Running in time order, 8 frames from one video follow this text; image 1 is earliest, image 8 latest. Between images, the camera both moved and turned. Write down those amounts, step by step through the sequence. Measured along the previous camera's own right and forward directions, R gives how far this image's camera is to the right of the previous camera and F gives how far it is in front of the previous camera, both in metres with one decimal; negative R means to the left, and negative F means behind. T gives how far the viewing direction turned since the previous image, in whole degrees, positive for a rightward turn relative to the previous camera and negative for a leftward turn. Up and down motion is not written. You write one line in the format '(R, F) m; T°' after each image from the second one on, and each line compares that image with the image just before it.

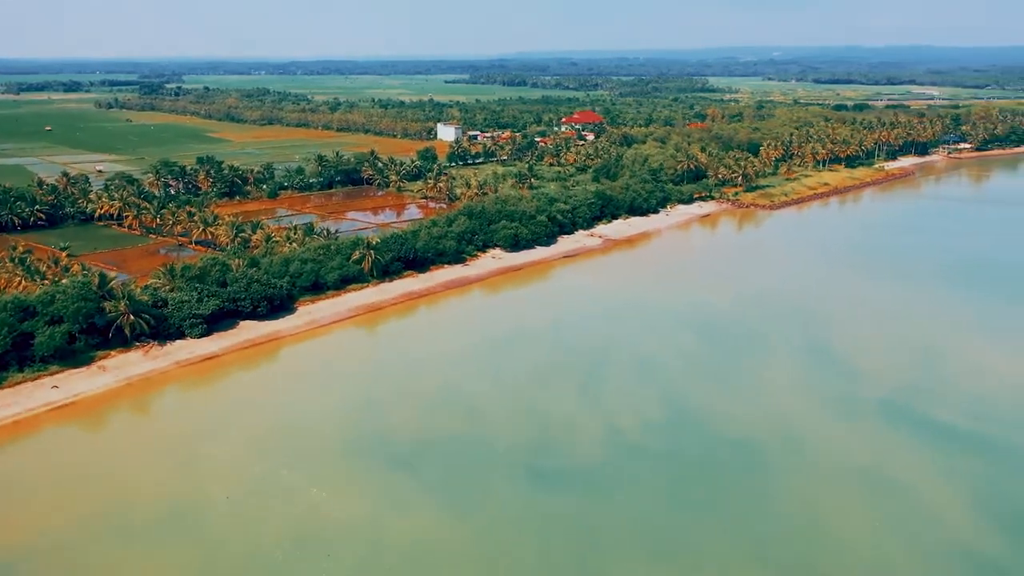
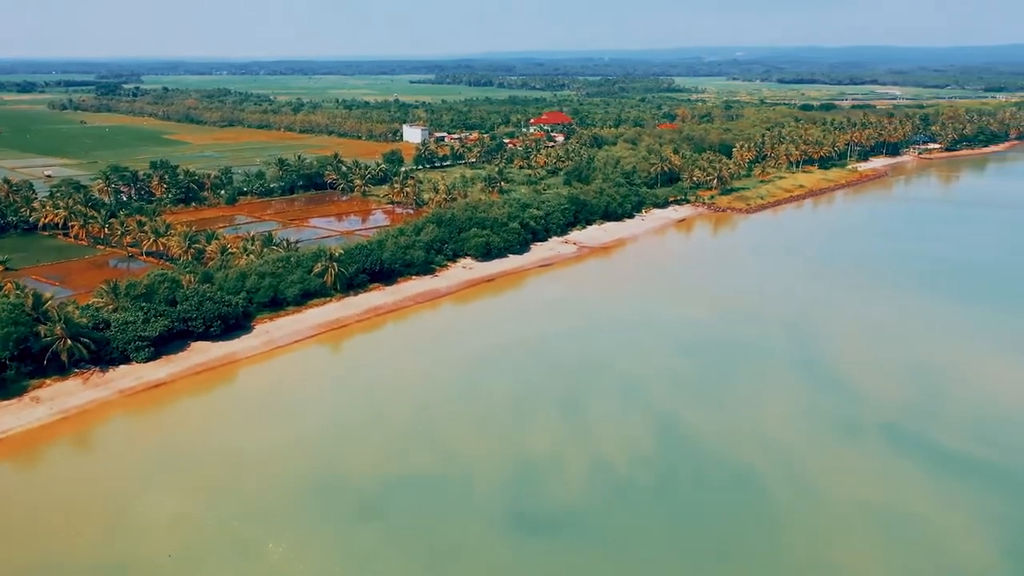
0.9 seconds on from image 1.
(-0.2, +2.2) m; +2°
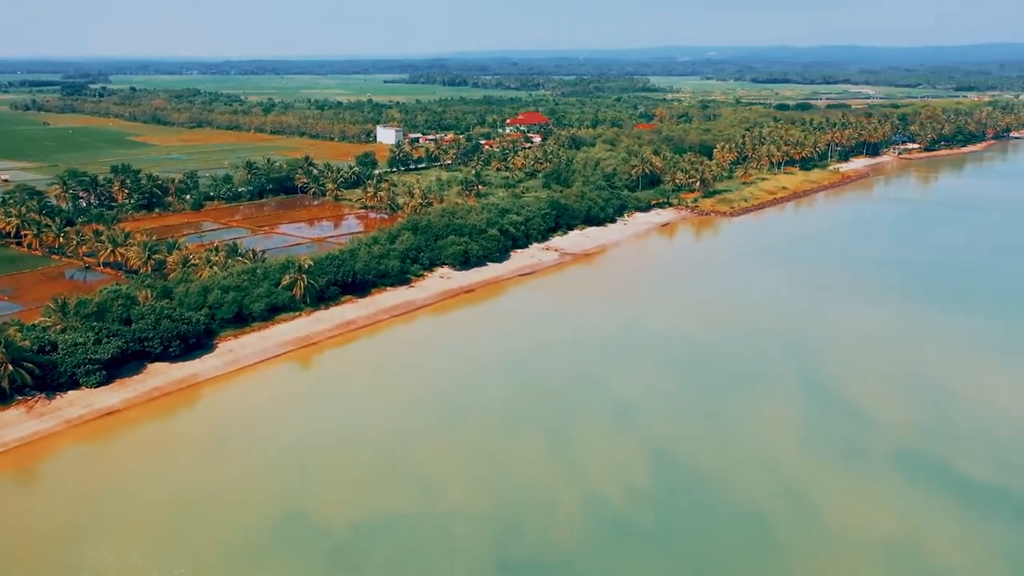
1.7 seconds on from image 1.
(-0.2, +2.0) m; +2°
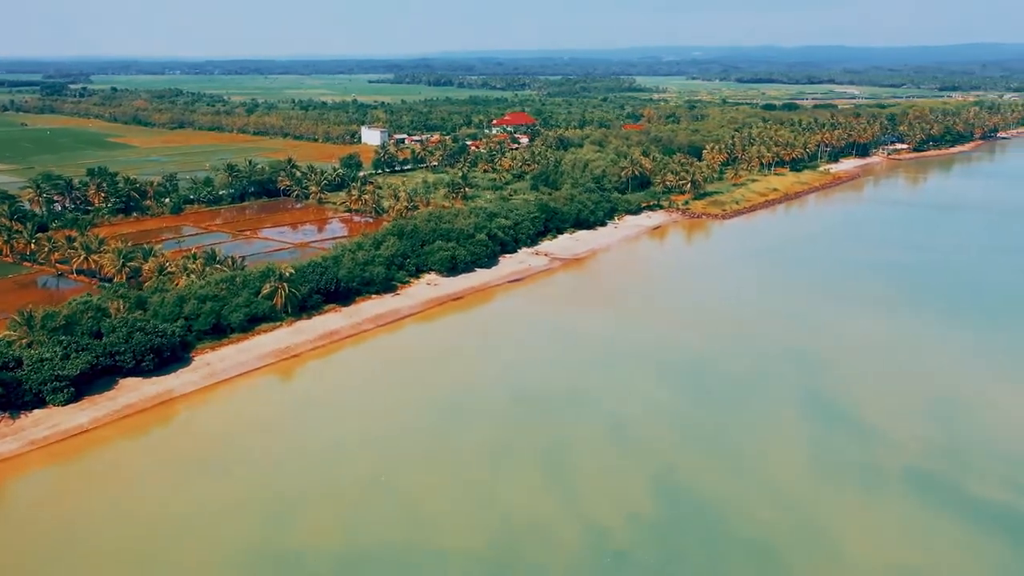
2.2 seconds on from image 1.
(-0.1, +1.3) m; +1°
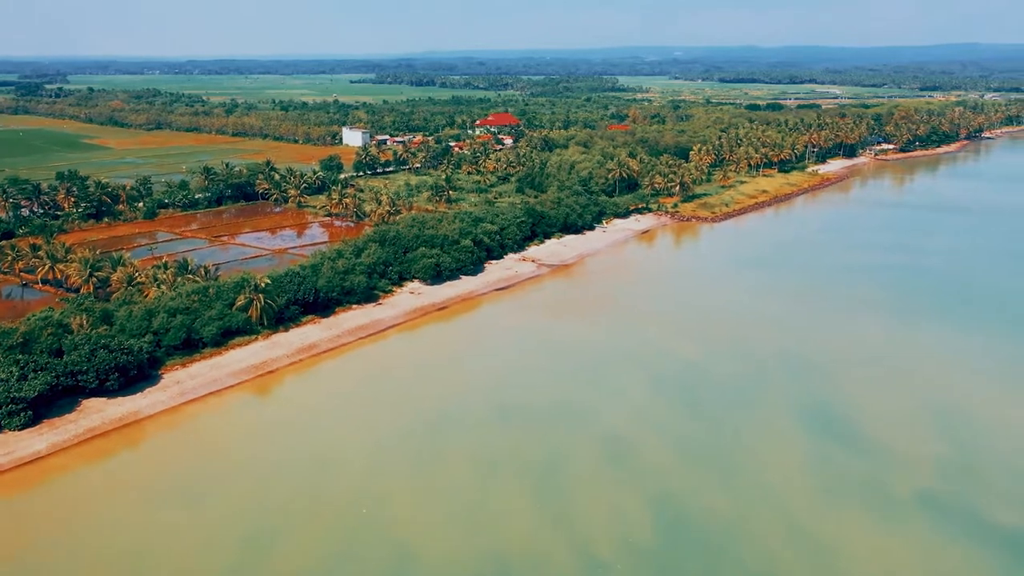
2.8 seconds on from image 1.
(-0.2, +1.5) m; +1°
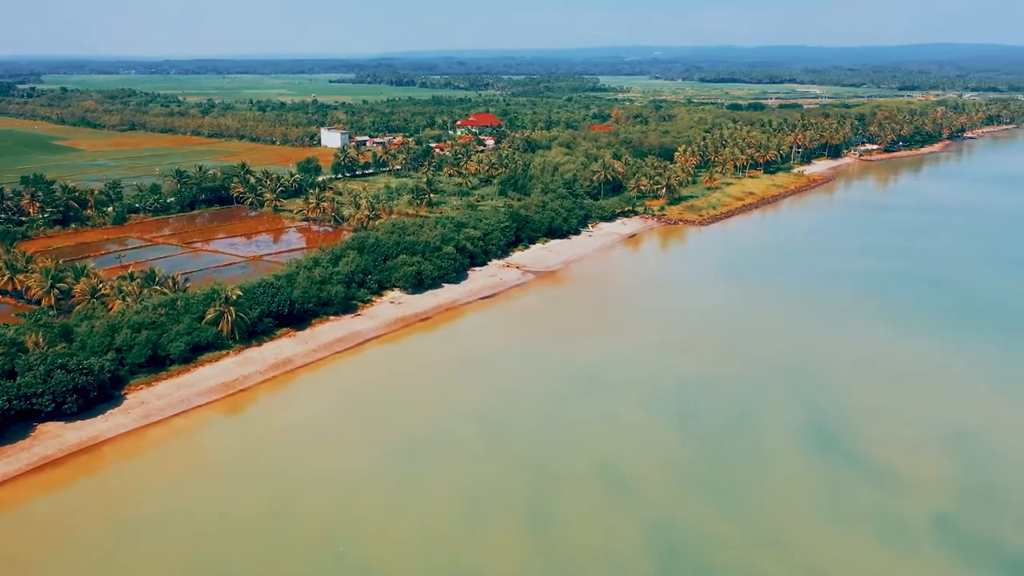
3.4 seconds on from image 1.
(-0.1, +1.5) m; +1°
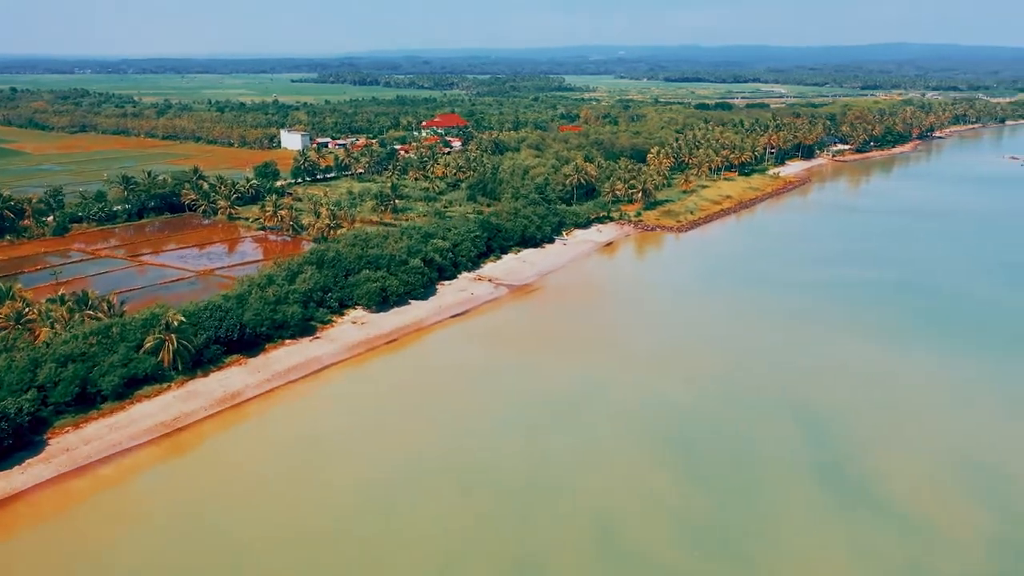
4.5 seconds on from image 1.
(-0.2, +2.8) m; +2°
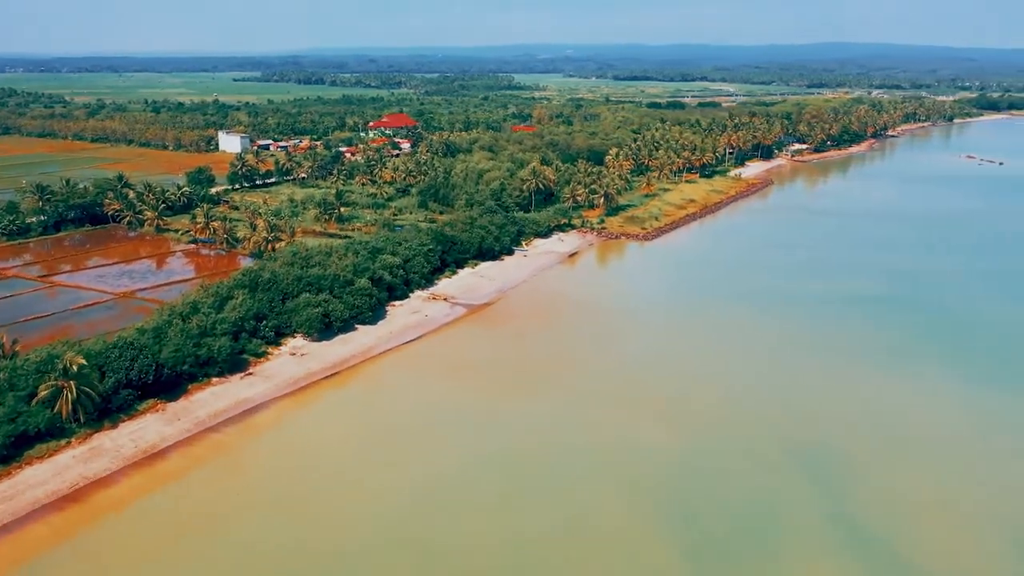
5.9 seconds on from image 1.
(-0.3, +3.7) m; +3°
